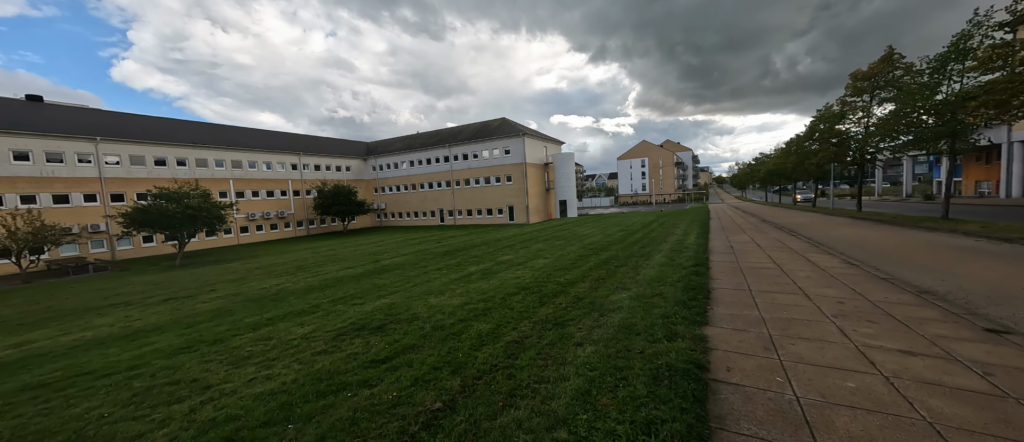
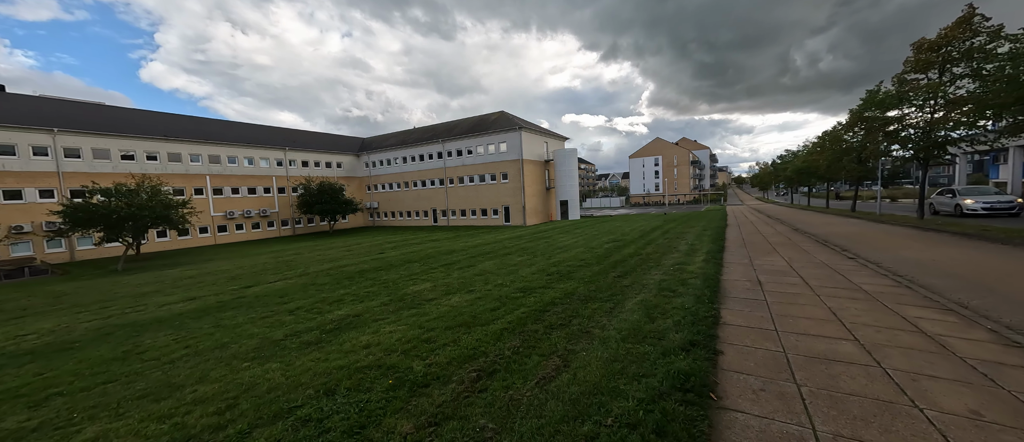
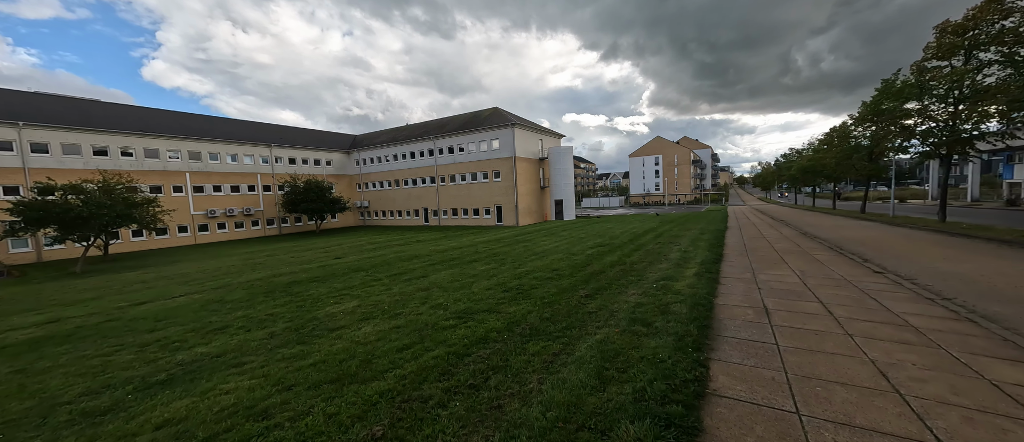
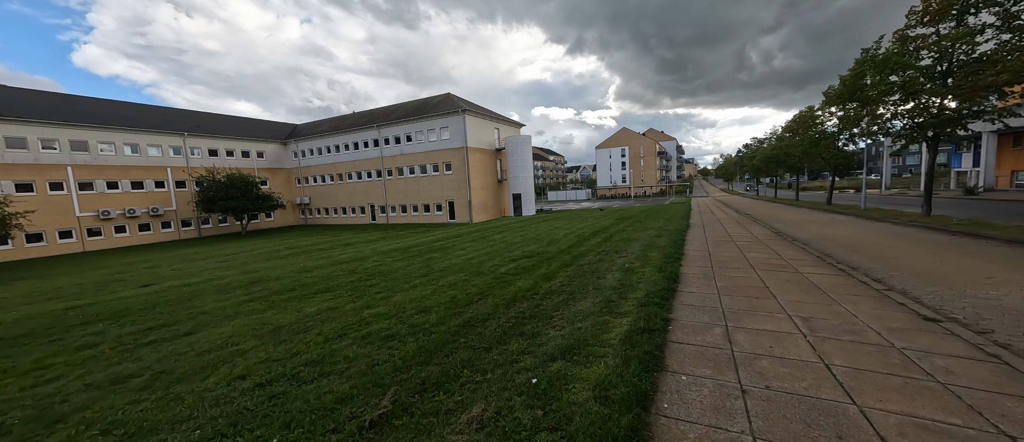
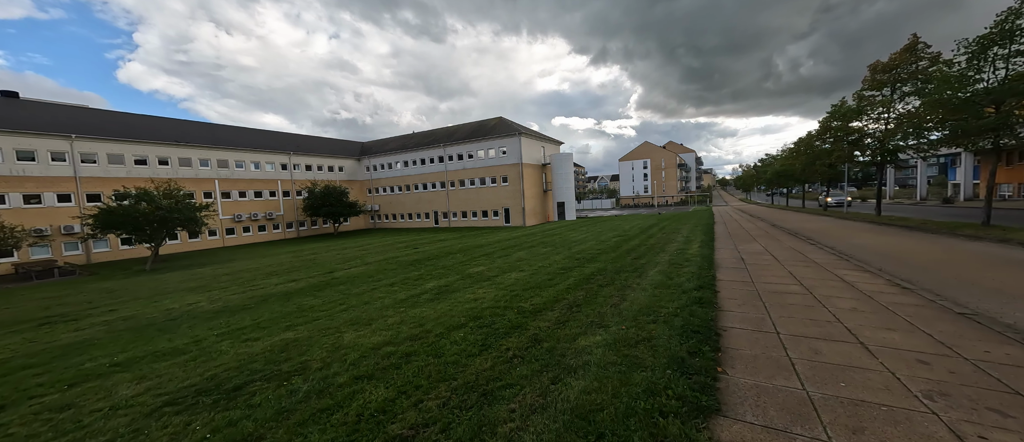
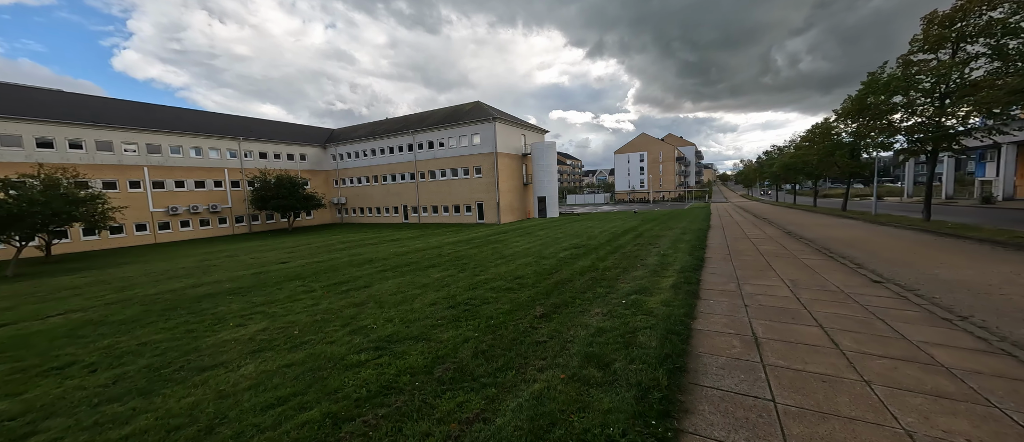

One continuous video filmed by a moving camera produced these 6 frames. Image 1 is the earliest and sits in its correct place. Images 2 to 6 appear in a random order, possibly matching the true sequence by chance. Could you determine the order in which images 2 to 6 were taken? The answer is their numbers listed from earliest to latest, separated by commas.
5, 2, 3, 6, 4
